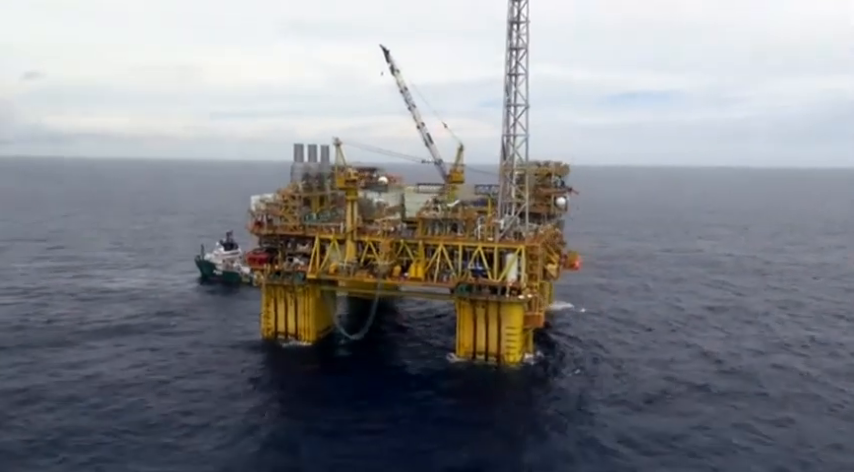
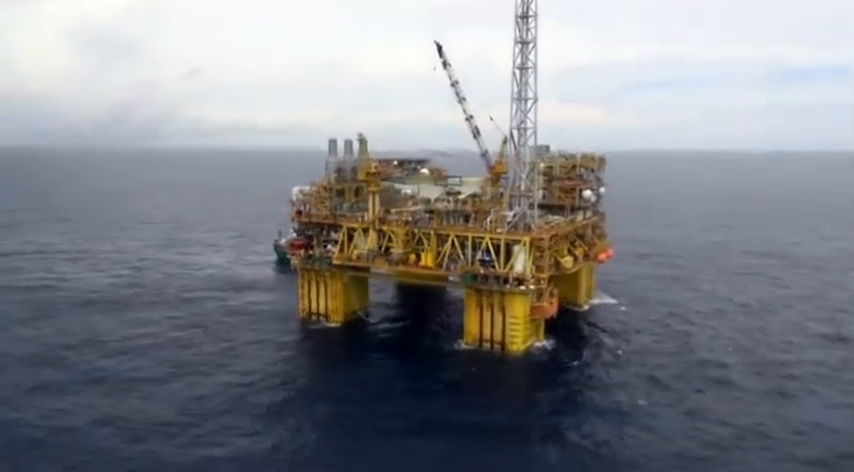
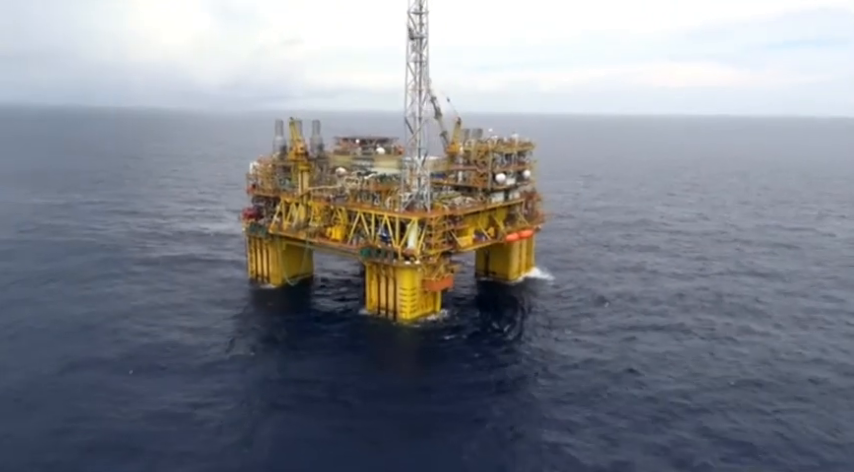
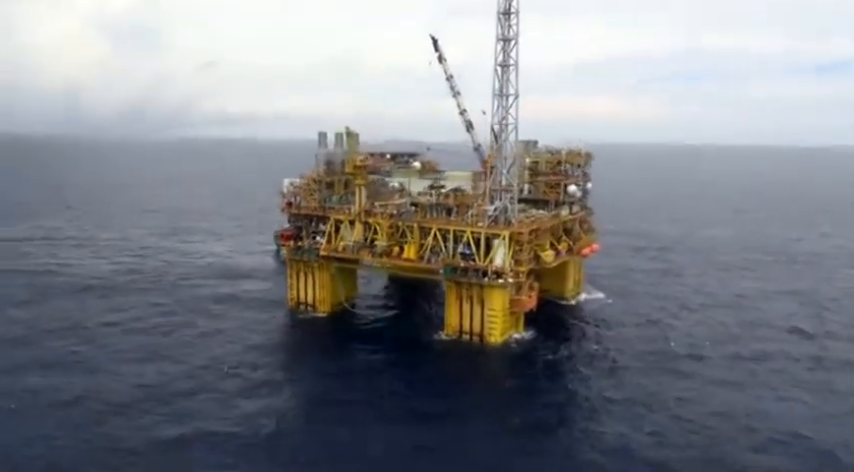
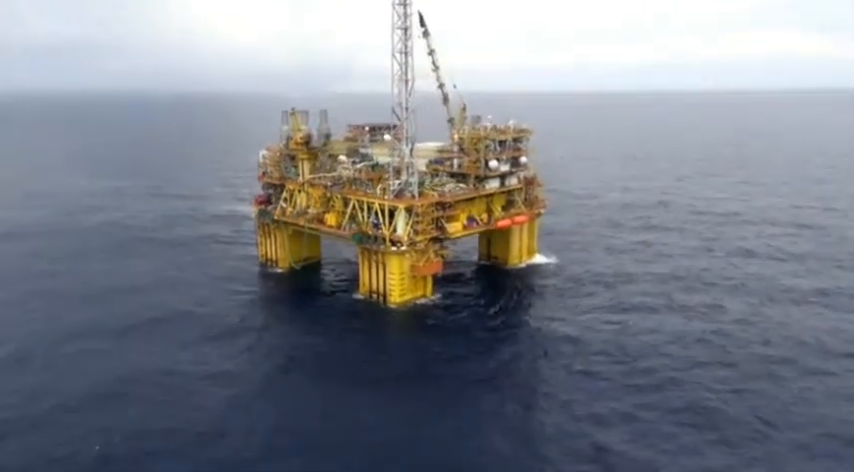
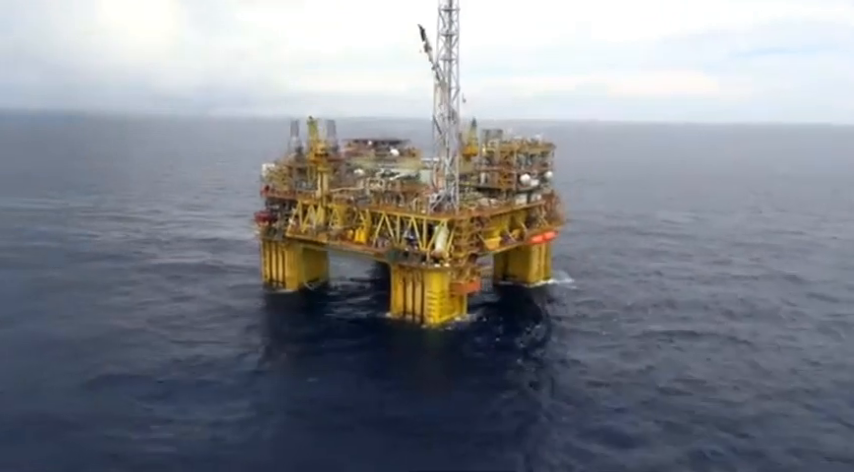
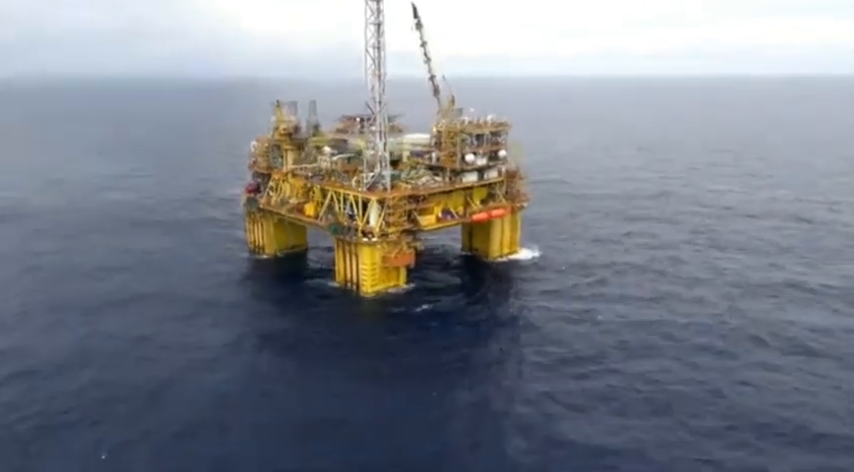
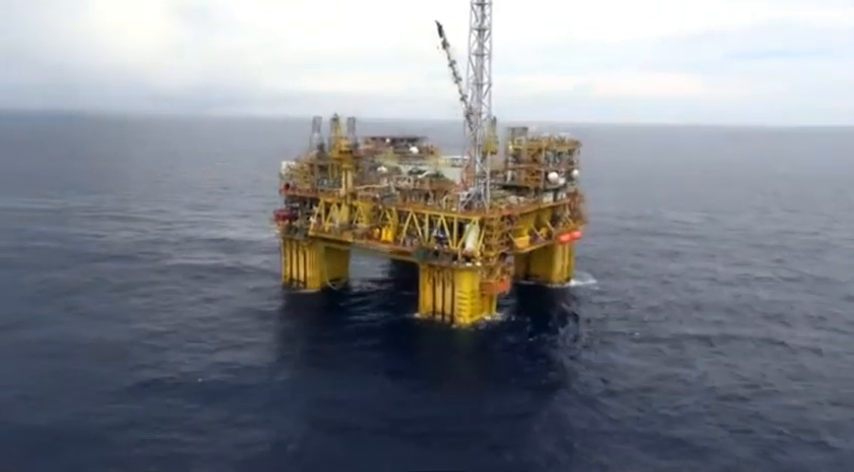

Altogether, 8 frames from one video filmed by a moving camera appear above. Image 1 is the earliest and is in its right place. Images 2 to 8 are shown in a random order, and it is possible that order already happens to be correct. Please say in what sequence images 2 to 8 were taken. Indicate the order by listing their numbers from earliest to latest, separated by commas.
2, 4, 8, 6, 3, 5, 7
